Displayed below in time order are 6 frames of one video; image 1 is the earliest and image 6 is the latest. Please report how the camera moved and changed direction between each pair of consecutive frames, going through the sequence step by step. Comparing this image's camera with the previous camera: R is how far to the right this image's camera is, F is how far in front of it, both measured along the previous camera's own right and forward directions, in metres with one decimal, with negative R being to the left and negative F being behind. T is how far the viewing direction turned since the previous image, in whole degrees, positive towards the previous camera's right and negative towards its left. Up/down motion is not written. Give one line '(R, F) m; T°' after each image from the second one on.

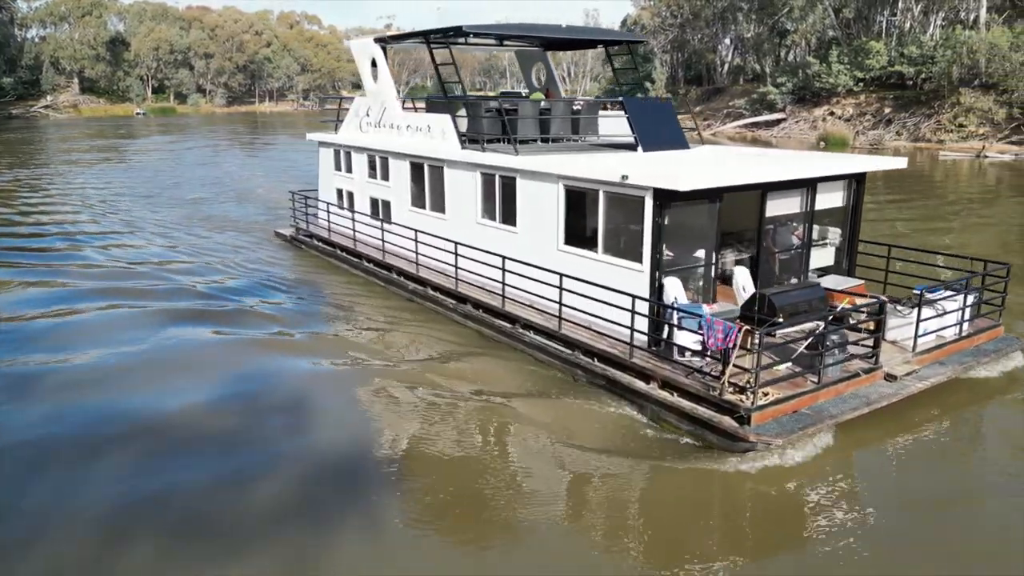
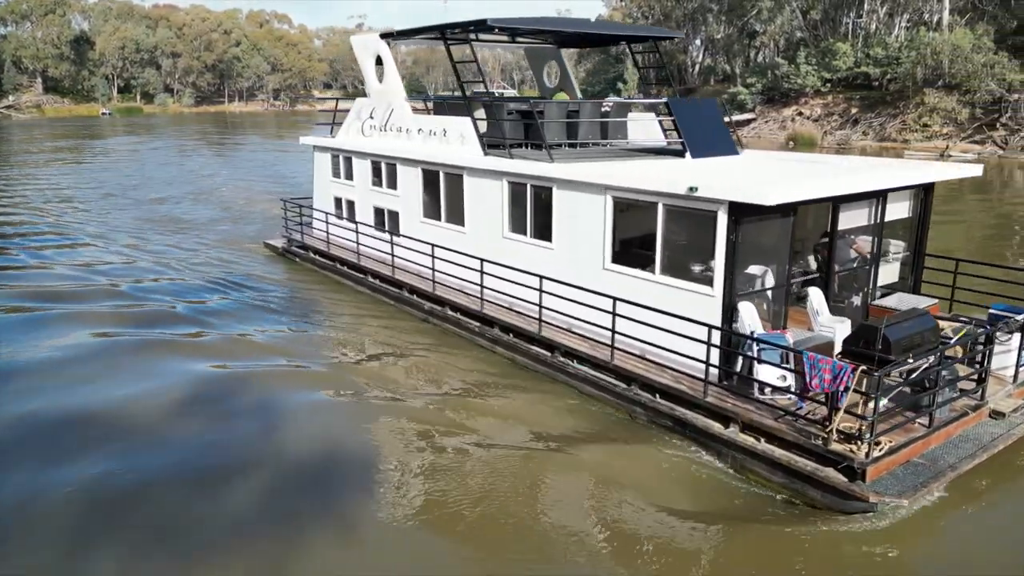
(-0.8, +1.2) m; +2°
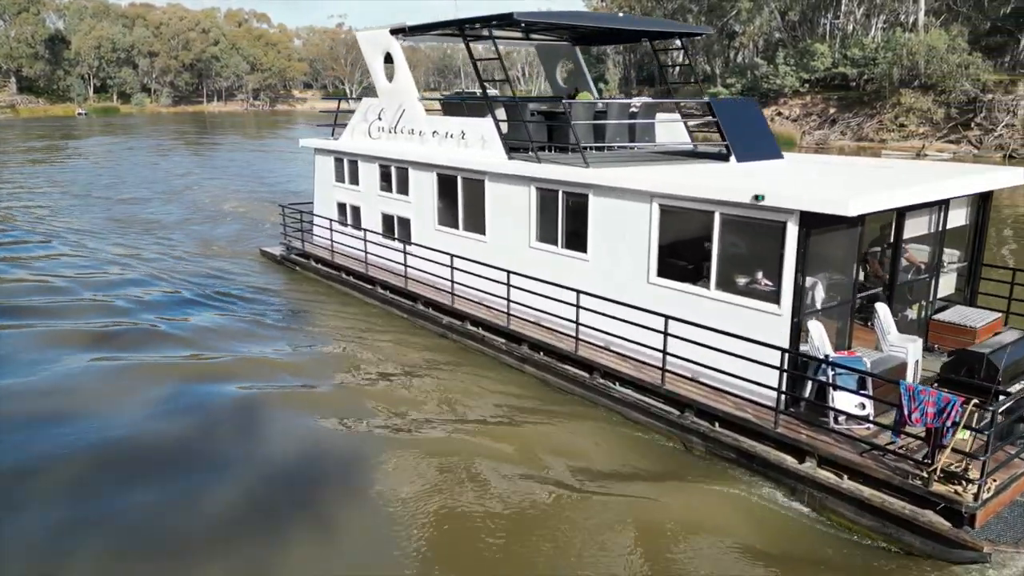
(-0.6, +0.8) m; +1°
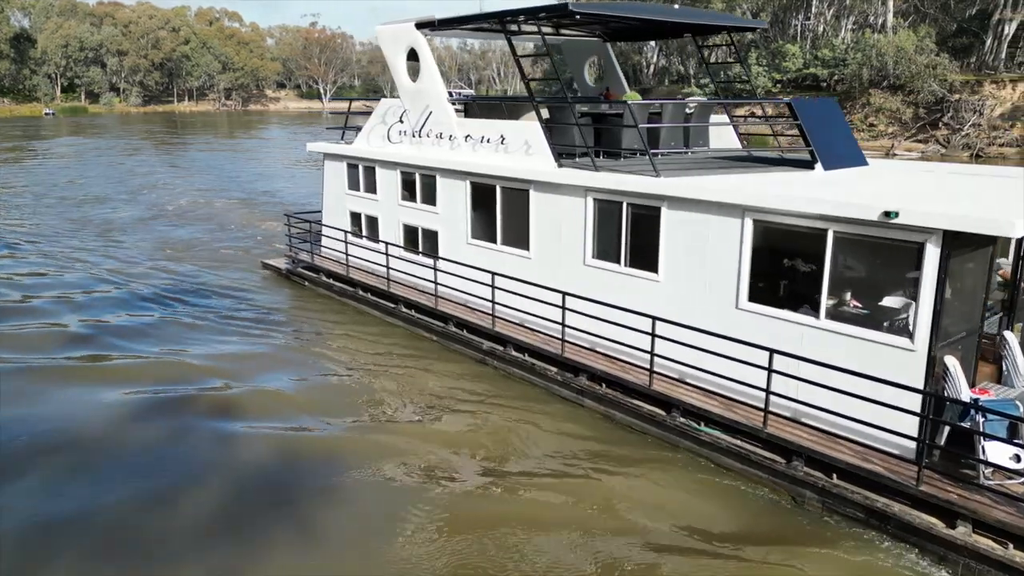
(-1.0, +1.1) m; +2°
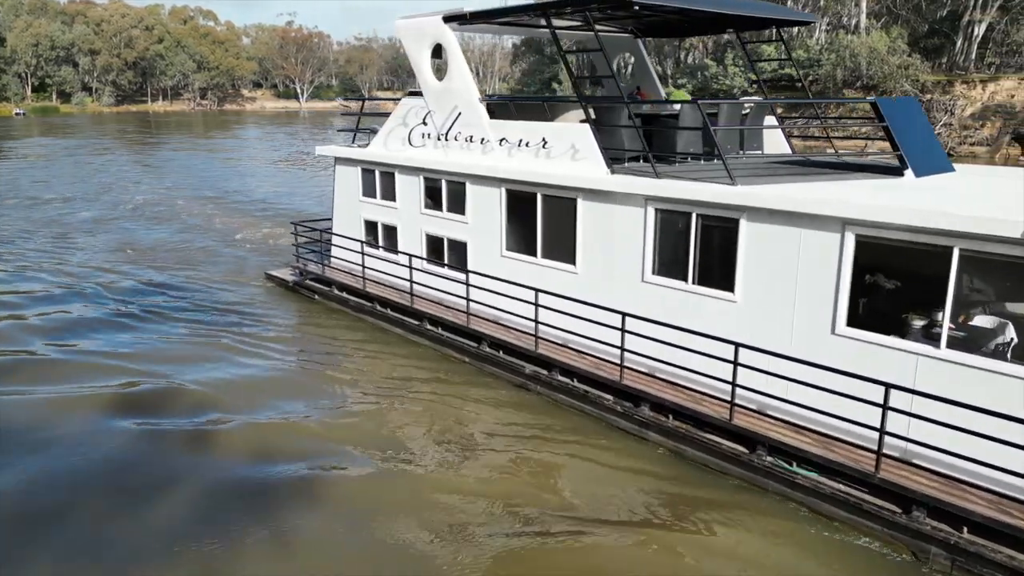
(-0.8, +0.9) m; +2°
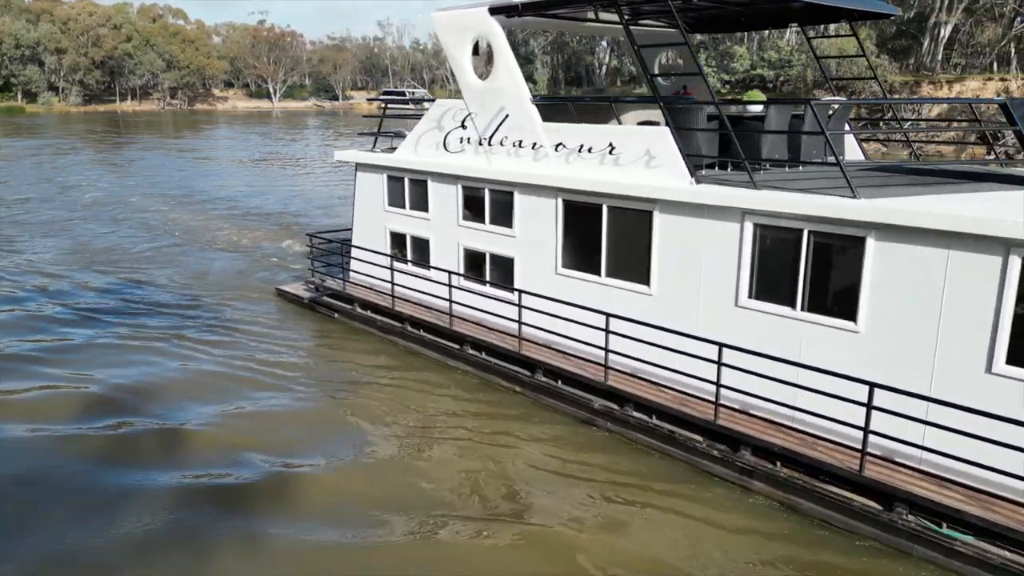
(-1.0, +1.1) m; +2°
